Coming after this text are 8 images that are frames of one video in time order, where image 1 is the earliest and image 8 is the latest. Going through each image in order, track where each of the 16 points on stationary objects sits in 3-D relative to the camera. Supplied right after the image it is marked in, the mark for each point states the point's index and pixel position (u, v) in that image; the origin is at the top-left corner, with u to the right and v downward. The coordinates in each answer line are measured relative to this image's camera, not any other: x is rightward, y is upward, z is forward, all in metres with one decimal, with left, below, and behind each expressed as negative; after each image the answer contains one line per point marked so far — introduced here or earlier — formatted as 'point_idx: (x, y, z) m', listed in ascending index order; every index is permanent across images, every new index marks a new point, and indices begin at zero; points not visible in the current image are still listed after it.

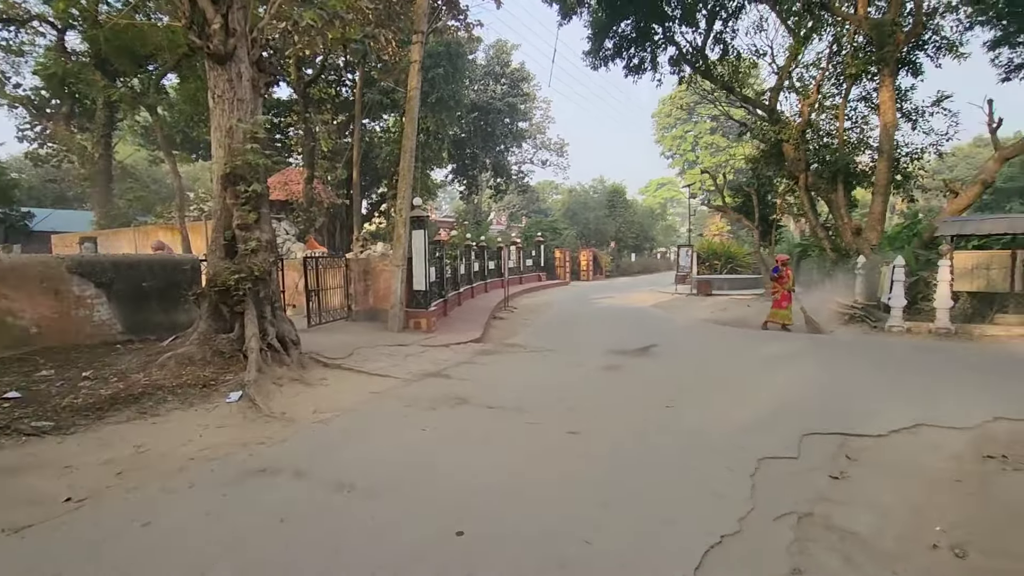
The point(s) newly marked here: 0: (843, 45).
0: (+9.7, +7.2, +15.5) m
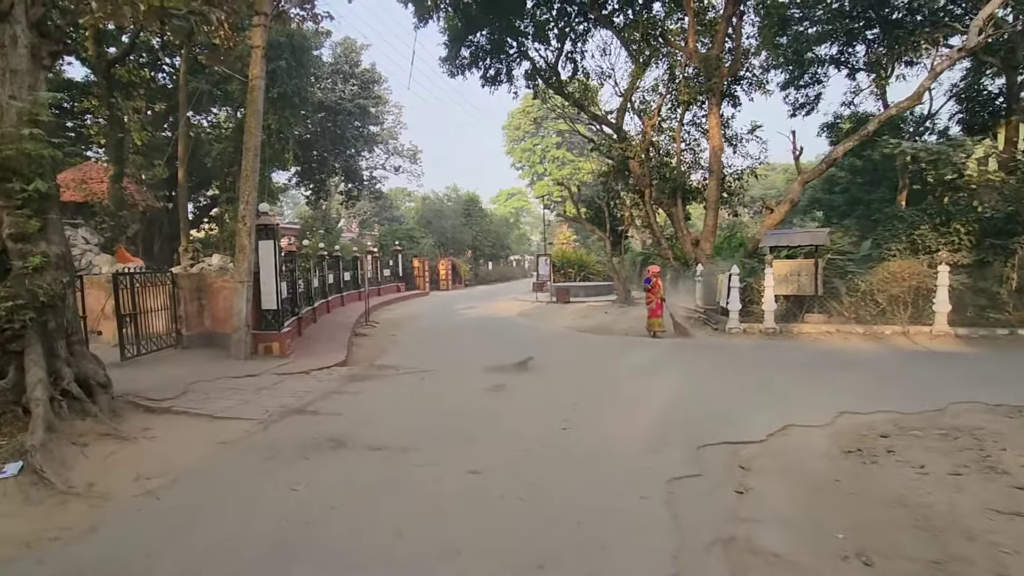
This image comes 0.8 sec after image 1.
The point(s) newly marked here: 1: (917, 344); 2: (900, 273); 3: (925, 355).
0: (+5.3, +7.0, +17.2) m
1: (+7.9, -1.1, +10.2) m
2: (+8.3, +0.3, +11.3) m
3: (+7.3, -1.2, +9.3) m
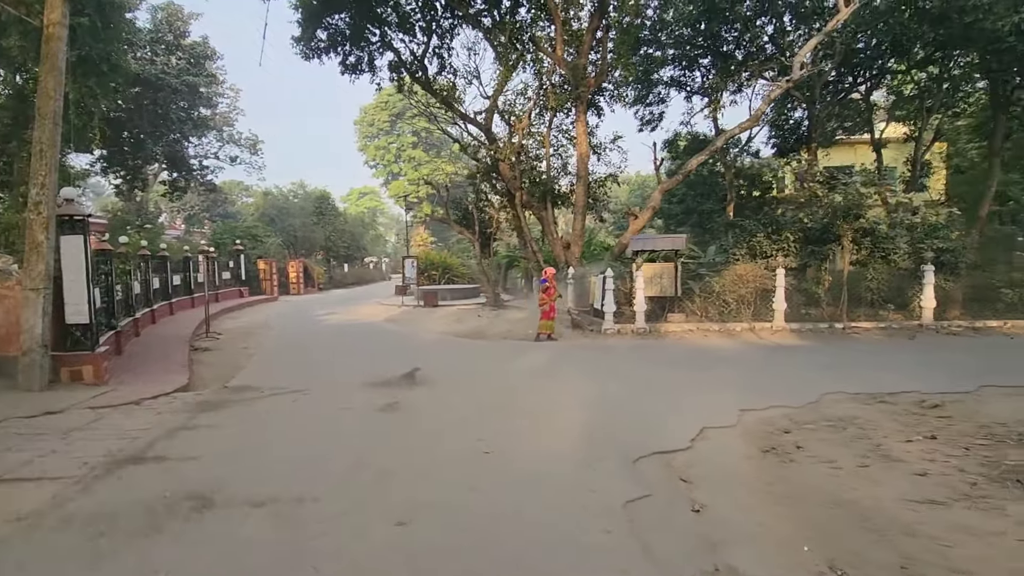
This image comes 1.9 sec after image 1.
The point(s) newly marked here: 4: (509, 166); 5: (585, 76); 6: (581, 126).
0: (+1.0, +6.9, +17.5) m
1: (+5.5, -1.1, +11.5) m
2: (+5.6, +0.3, +12.6) m
3: (+5.2, -1.2, +10.4) m
4: (-0.1, +4.0, +17.3) m
5: (+2.3, +6.7, +16.5) m
6: (+2.1, +5.0, +16.3) m
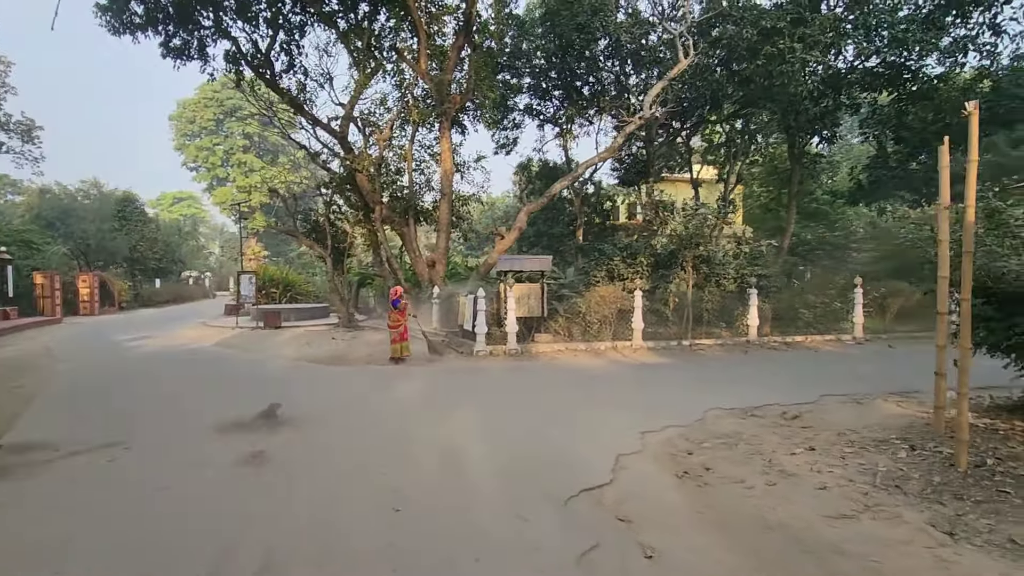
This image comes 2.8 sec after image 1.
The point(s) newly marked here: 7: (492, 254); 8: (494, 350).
0: (-3.4, +6.3, +16.8) m
1: (+2.6, -1.6, +12.1) m
2: (+2.4, -0.2, +13.3) m
3: (+2.6, -1.6, +11.0) m
4: (-4.5, +3.4, +16.2) m
5: (-1.9, +6.1, +16.3) m
6: (-2.0, +4.4, +15.9) m
7: (-0.6, +1.0, +15.2) m
8: (-0.4, -1.4, +12.1) m
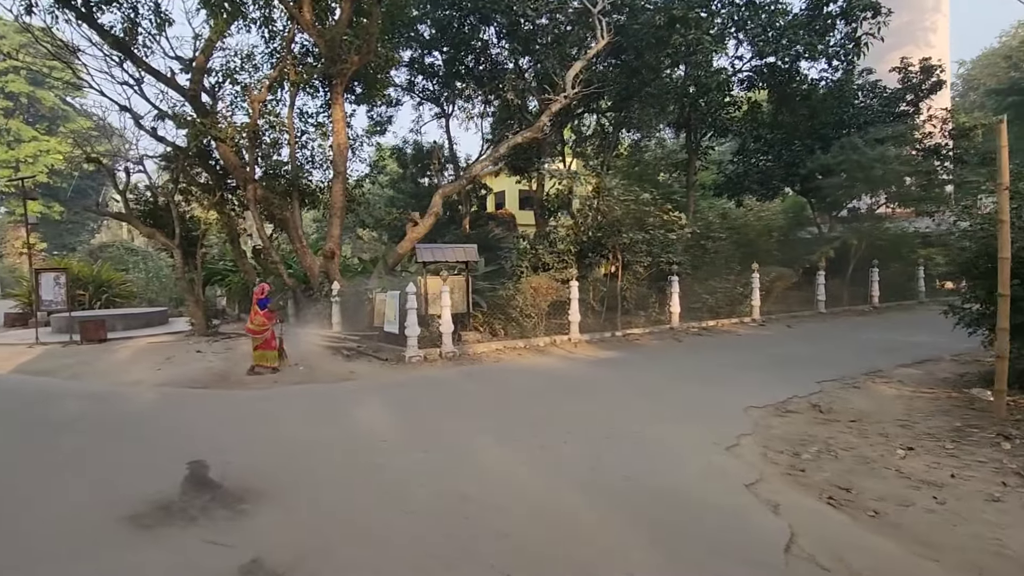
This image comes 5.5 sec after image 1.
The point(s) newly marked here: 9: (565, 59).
0: (-6.1, +6.4, +13.8) m
1: (+1.2, -1.4, +11.3) m
2: (+0.6, 0.0, +12.3) m
3: (+1.5, -1.5, +10.2) m
4: (-6.9, +3.4, +13.0) m
5: (-4.5, +6.2, +13.7) m
6: (-4.5, +4.5, +13.4) m
7: (-2.8, +1.1, +13.2) m
8: (-1.7, -1.3, +10.4) m
9: (+1.9, +7.9, +18.0) m
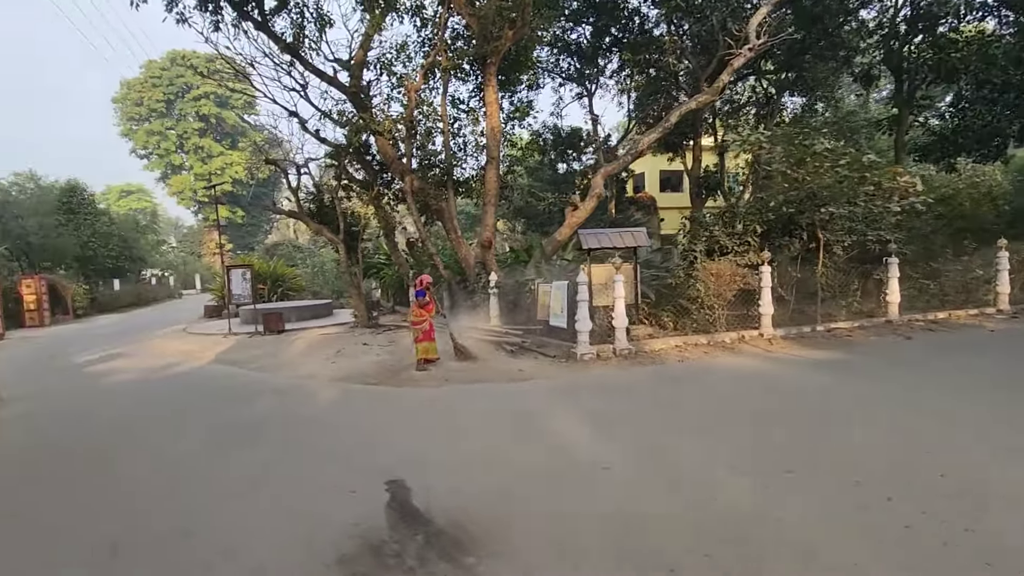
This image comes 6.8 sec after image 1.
0: (-2.1, +6.6, +13.6) m
1: (+4.6, -1.1, +9.5) m
2: (+4.2, +0.2, +10.6) m
3: (+4.6, -1.2, +8.4) m
4: (-3.0, +3.6, +13.0) m
5: (-0.6, +6.4, +13.1) m
6: (-0.6, +4.7, +12.8) m
7: (+1.1, +1.4, +12.3) m
8: (+1.6, -1.1, +9.3) m
9: (+6.7, +8.3, +15.7) m
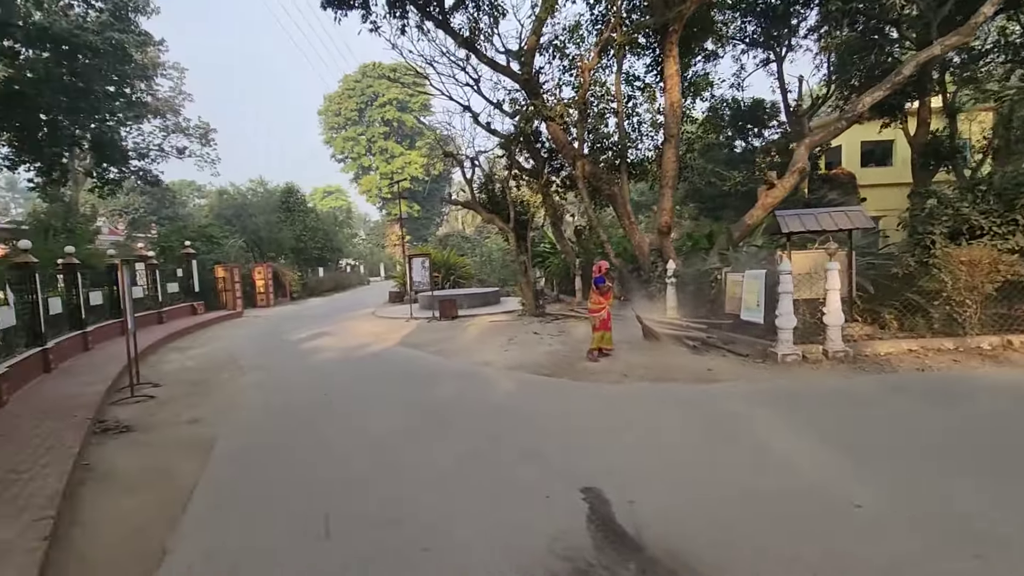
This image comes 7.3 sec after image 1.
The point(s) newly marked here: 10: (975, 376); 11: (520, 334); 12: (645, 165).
0: (+2.3, +6.9, +12.9) m
1: (+7.4, -1.0, +7.3) m
2: (+7.4, +0.4, +8.4) m
3: (+7.1, -1.1, +6.2) m
4: (+1.2, +3.9, +12.7) m
5: (+3.6, +6.7, +12.0) m
6: (+3.5, +5.0, +11.8) m
7: (+4.9, +1.6, +10.9) m
8: (+4.5, -1.0, +7.9) m
9: (+11.3, +8.4, +12.4) m
10: (+6.0, -1.1, +6.8) m
11: (+0.2, -1.1, +12.1) m
12: (+3.3, +3.1, +13.4) m
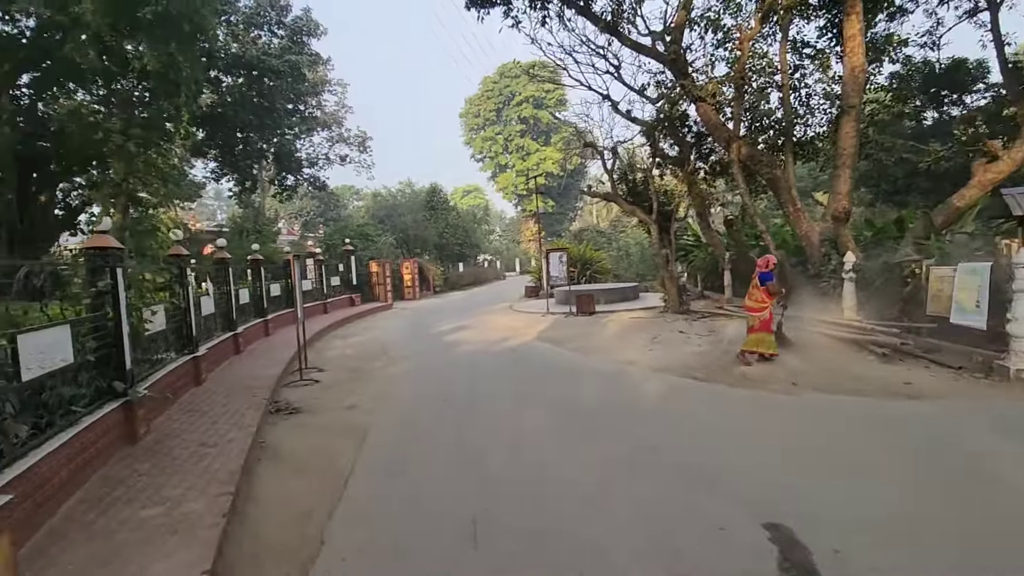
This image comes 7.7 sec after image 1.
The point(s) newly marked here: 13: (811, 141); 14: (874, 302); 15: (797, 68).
0: (+5.6, +6.9, +11.5) m
1: (+9.1, -1.0, +4.8) m
2: (+9.3, +0.4, +5.9) m
3: (+8.5, -1.2, +3.8) m
4: (+4.5, +4.0, +11.5) m
5: (+6.6, +6.7, +10.3) m
6: (+6.5, +5.1, +10.1) m
7: (+7.6, +1.6, +8.9) m
8: (+6.4, -0.9, +6.2) m
9: (+14.2, +8.5, +8.7) m
10: (+7.6, -1.1, +4.7) m
11: (+3.3, -1.0, +11.3) m
12: (+6.7, +3.2, +11.8) m
13: (+6.6, +3.3, +11.8) m
14: (+6.2, -0.2, +9.1) m
15: (+5.9, +4.6, +11.0) m
